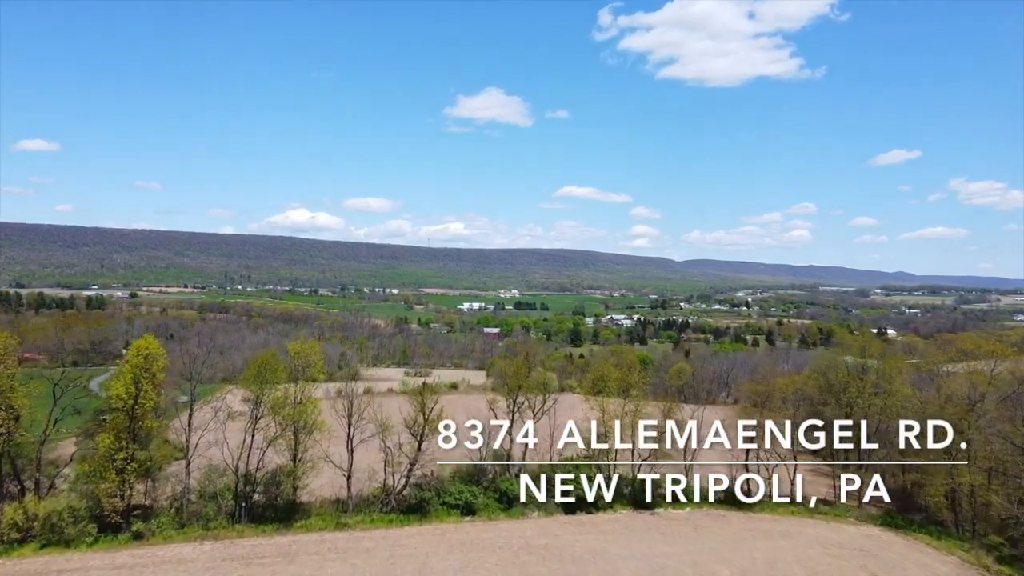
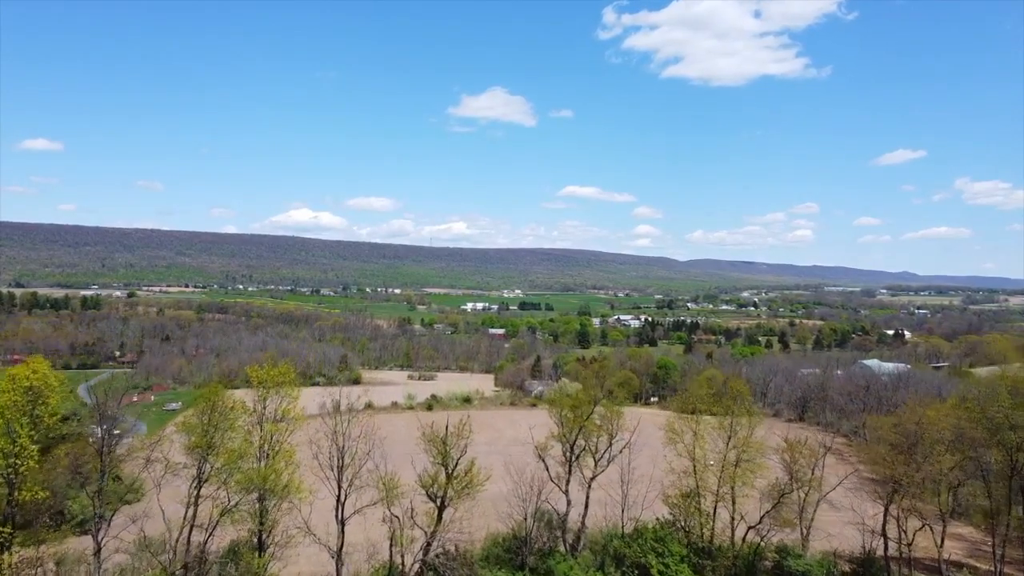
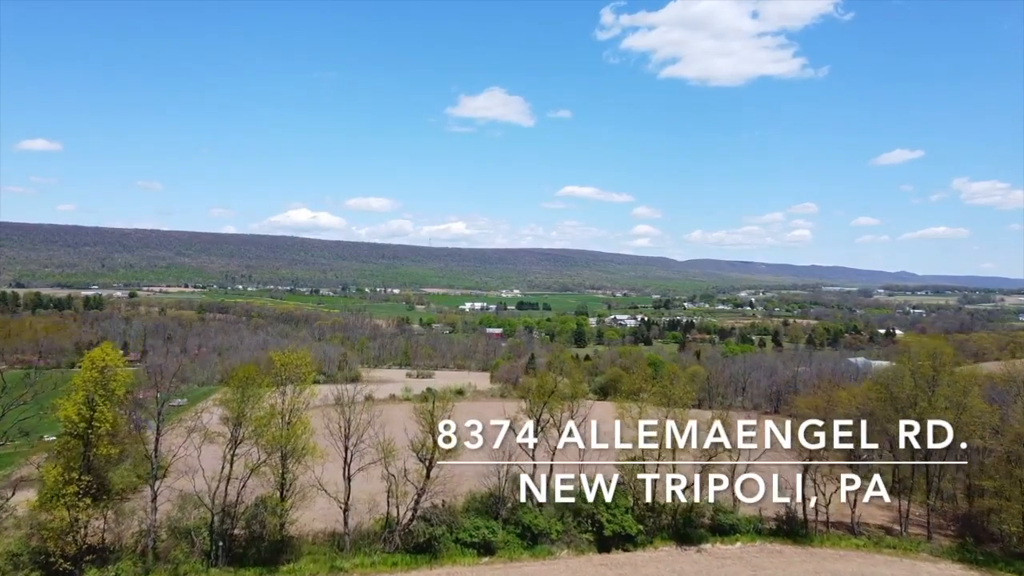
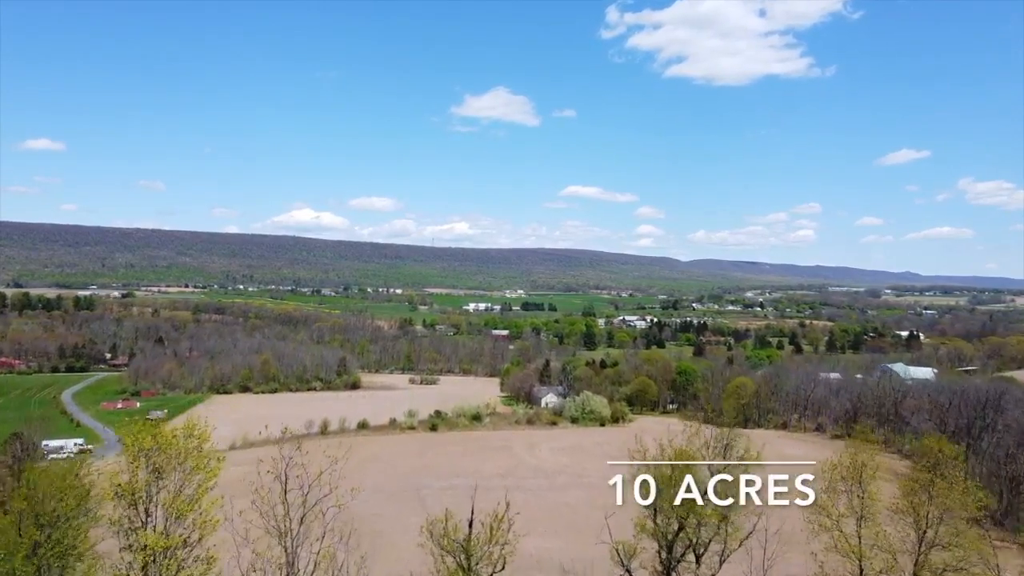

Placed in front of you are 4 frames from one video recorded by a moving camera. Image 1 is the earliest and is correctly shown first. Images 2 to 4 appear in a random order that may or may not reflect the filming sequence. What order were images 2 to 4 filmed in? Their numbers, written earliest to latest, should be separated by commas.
3, 2, 4
